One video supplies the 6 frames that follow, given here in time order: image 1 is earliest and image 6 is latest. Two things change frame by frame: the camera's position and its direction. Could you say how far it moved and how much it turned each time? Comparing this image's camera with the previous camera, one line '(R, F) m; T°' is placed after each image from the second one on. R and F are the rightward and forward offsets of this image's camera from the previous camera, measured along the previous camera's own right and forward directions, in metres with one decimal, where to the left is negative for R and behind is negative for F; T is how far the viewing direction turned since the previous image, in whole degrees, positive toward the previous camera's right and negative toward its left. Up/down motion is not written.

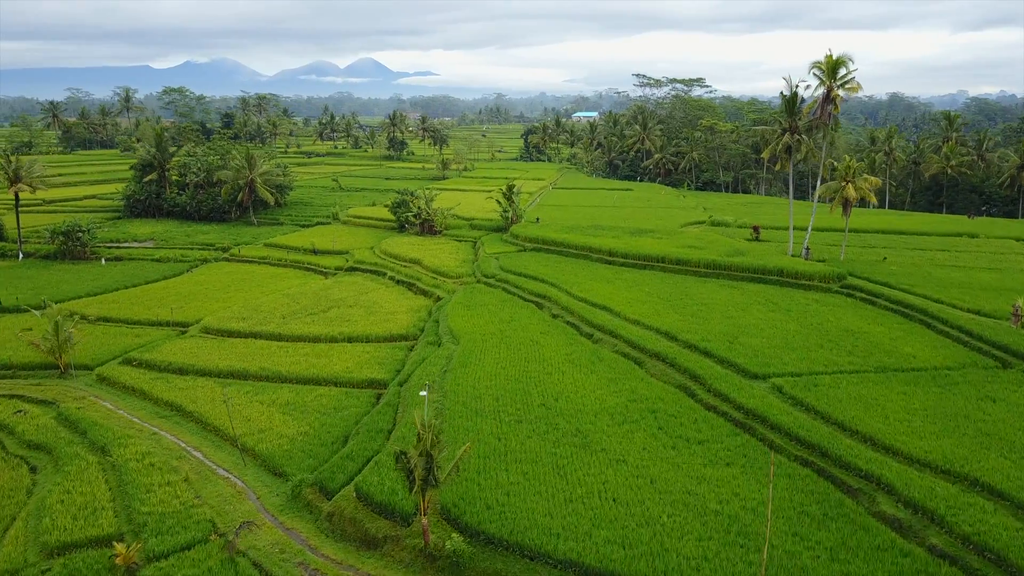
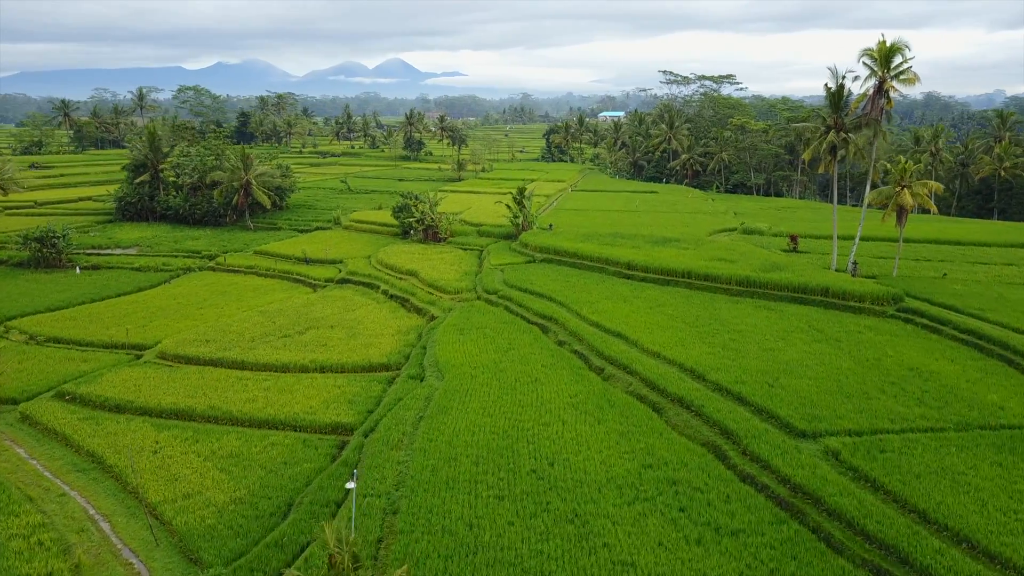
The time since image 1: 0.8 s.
(+0.6, +2.7) m; -2°
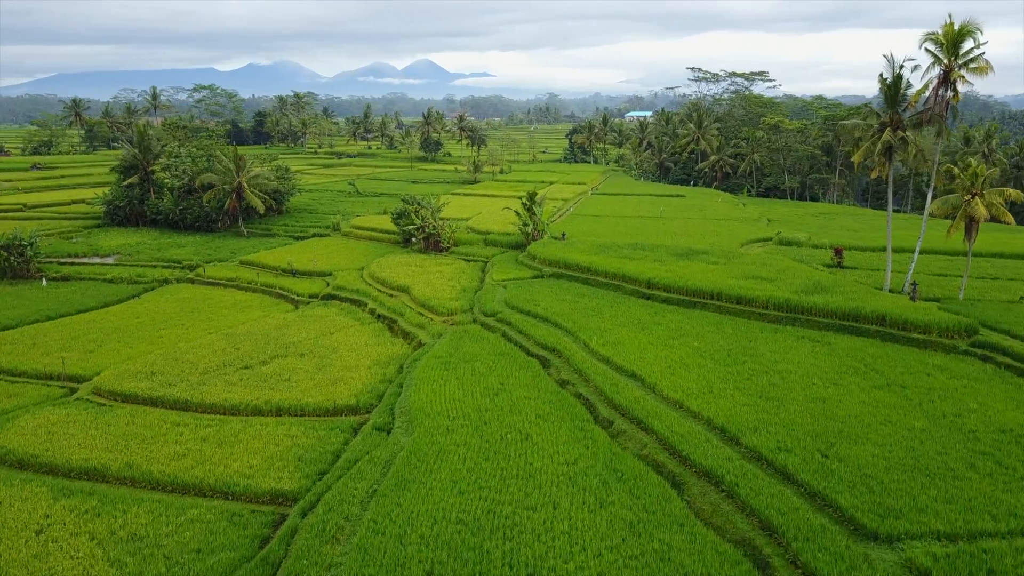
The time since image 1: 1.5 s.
(+0.6, +2.8) m; -2°
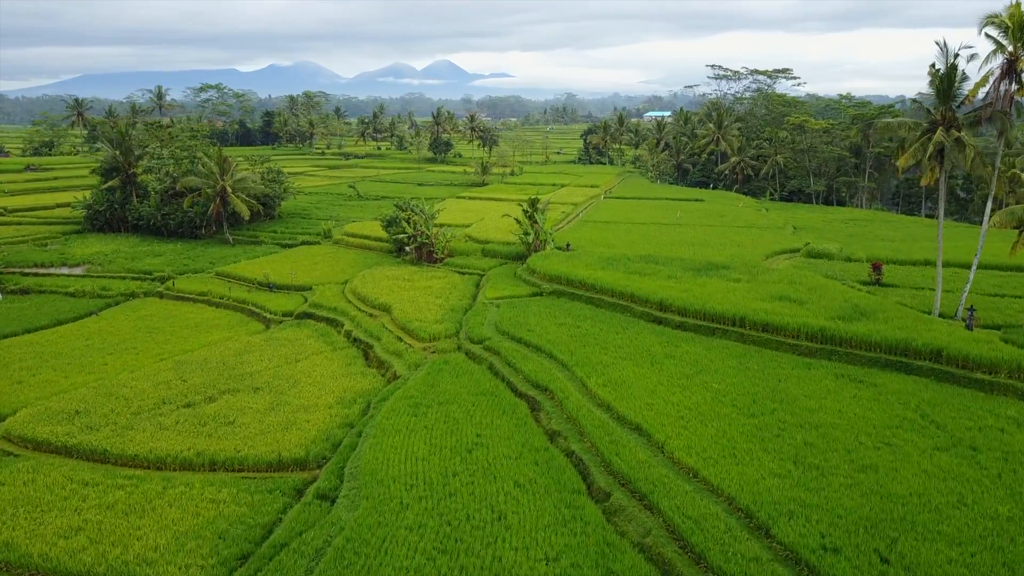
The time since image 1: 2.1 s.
(+0.5, +2.4) m; -1°
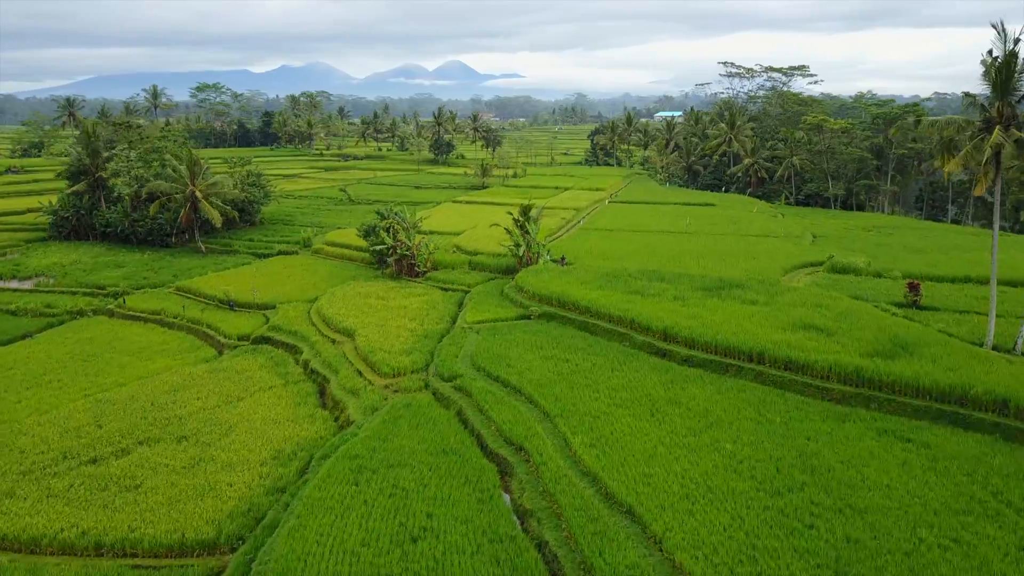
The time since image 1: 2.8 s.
(+0.6, +2.4) m; -1°
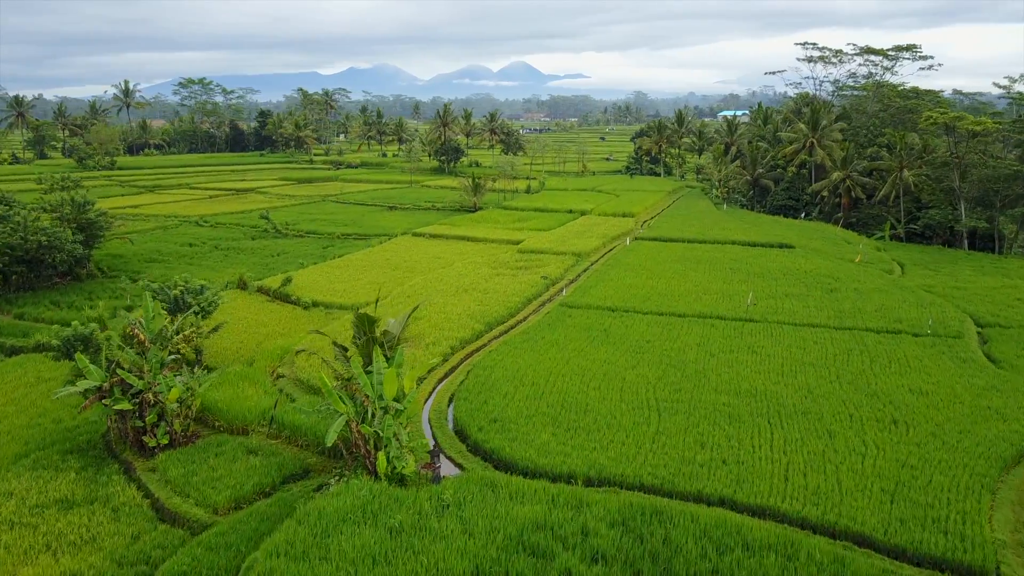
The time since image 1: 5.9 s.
(+2.7, +12.3) m; -4°
